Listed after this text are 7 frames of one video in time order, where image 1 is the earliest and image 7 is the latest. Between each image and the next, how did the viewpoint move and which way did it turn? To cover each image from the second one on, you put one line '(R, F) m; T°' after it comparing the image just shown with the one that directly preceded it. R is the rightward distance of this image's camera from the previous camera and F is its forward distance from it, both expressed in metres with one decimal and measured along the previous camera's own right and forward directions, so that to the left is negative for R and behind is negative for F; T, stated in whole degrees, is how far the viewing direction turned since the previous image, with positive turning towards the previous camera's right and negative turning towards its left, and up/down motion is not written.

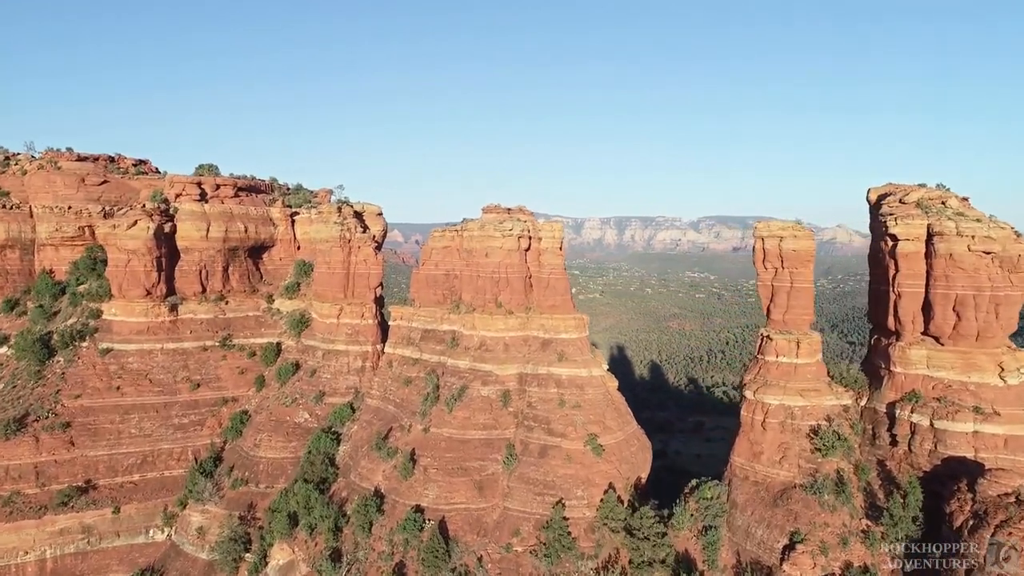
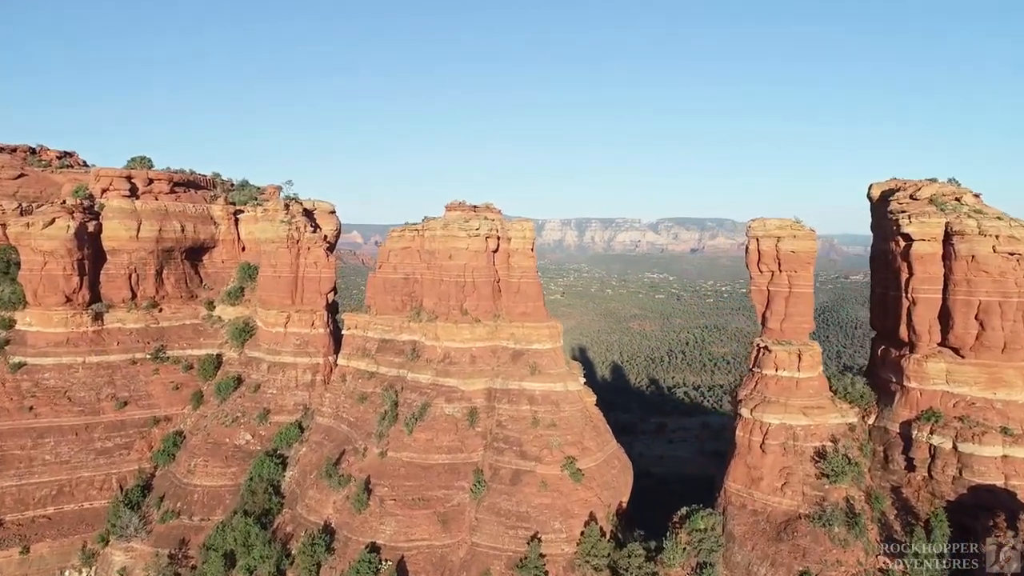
(-0.2, +2.4) m; +3°
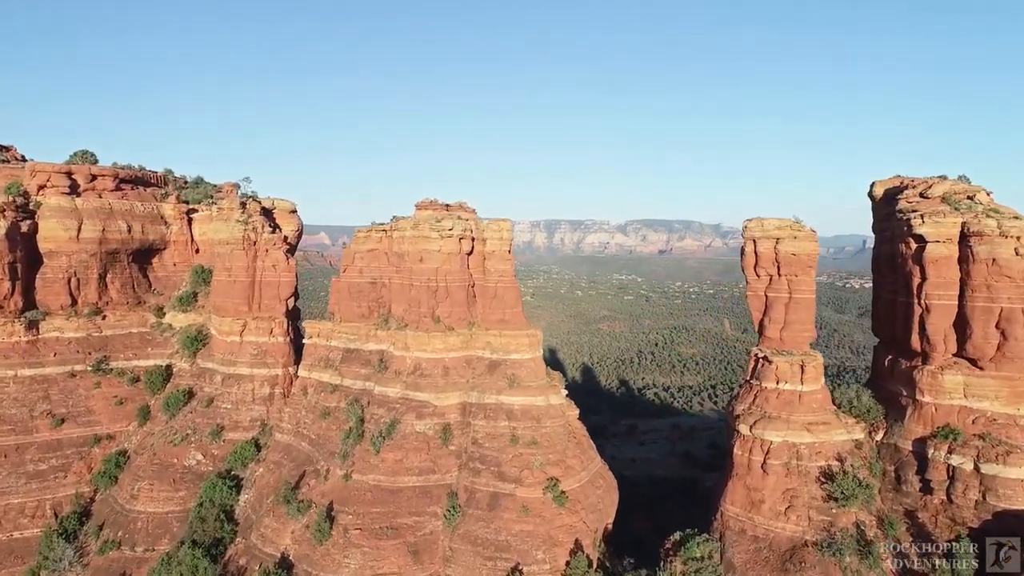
(-0.2, +1.7) m; +3°
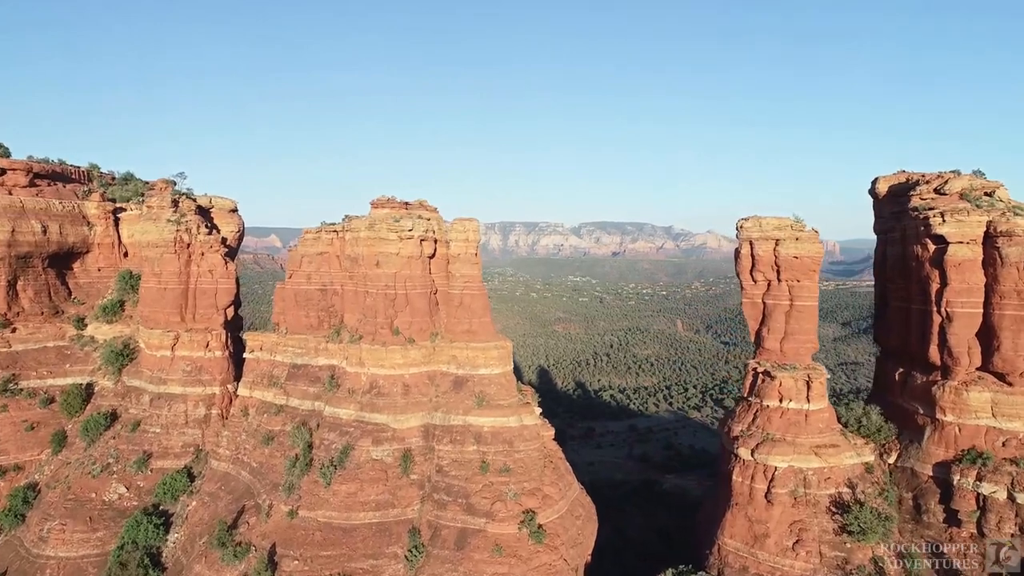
(-0.4, +2.1) m; +4°
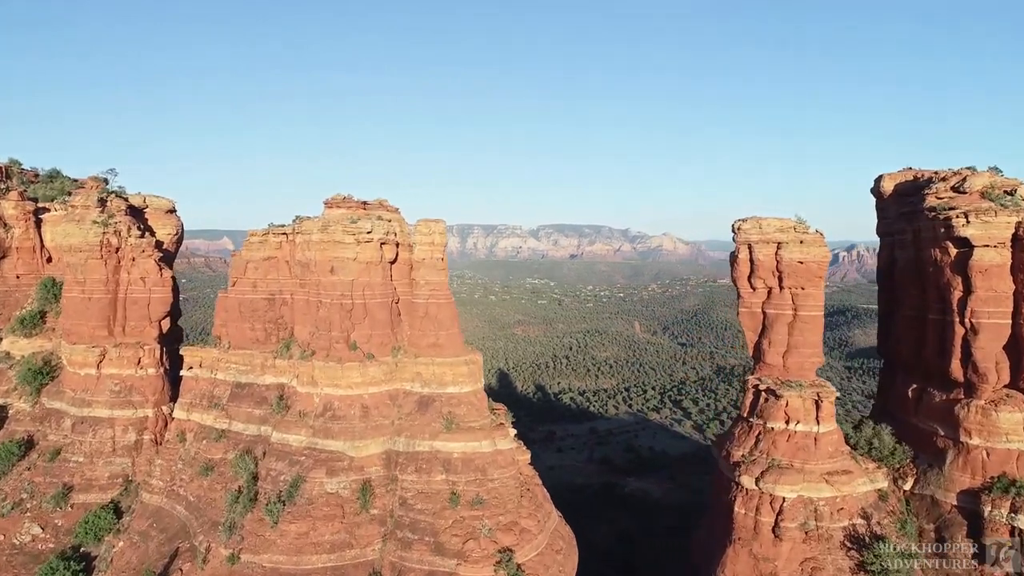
(-0.3, +1.8) m; +4°
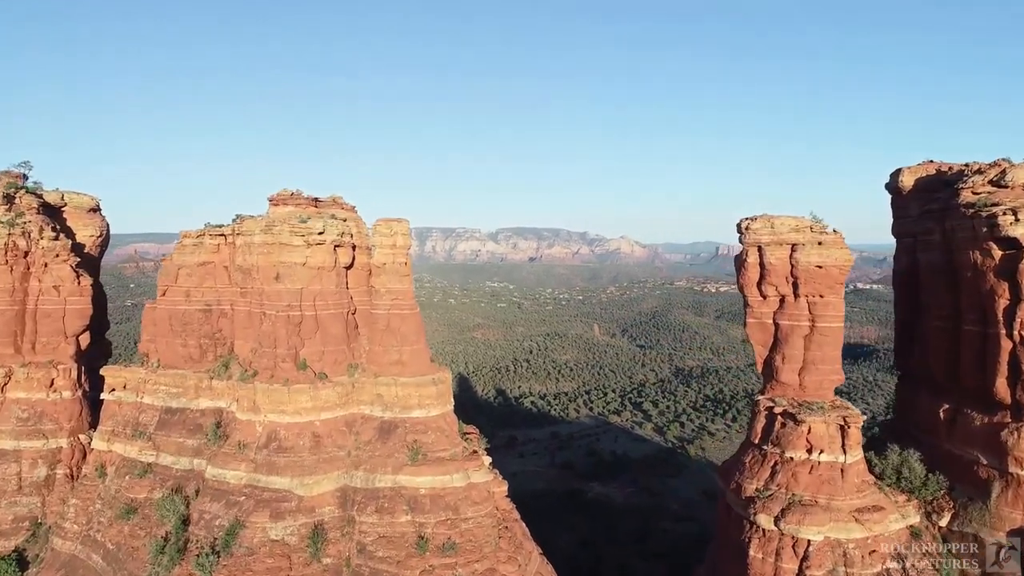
(-0.3, +2.0) m; +4°
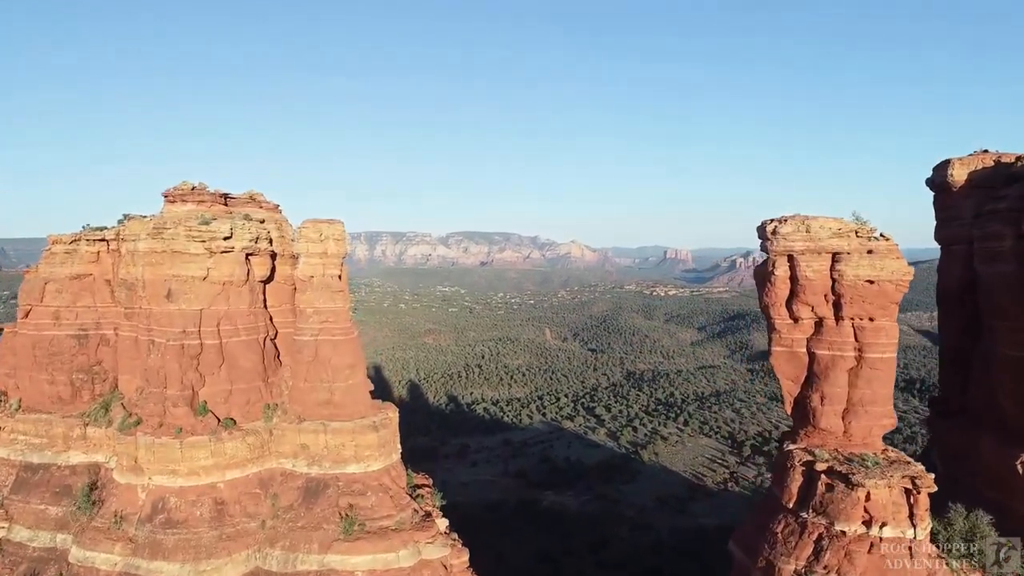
(-0.2, +3.0) m; +4°
